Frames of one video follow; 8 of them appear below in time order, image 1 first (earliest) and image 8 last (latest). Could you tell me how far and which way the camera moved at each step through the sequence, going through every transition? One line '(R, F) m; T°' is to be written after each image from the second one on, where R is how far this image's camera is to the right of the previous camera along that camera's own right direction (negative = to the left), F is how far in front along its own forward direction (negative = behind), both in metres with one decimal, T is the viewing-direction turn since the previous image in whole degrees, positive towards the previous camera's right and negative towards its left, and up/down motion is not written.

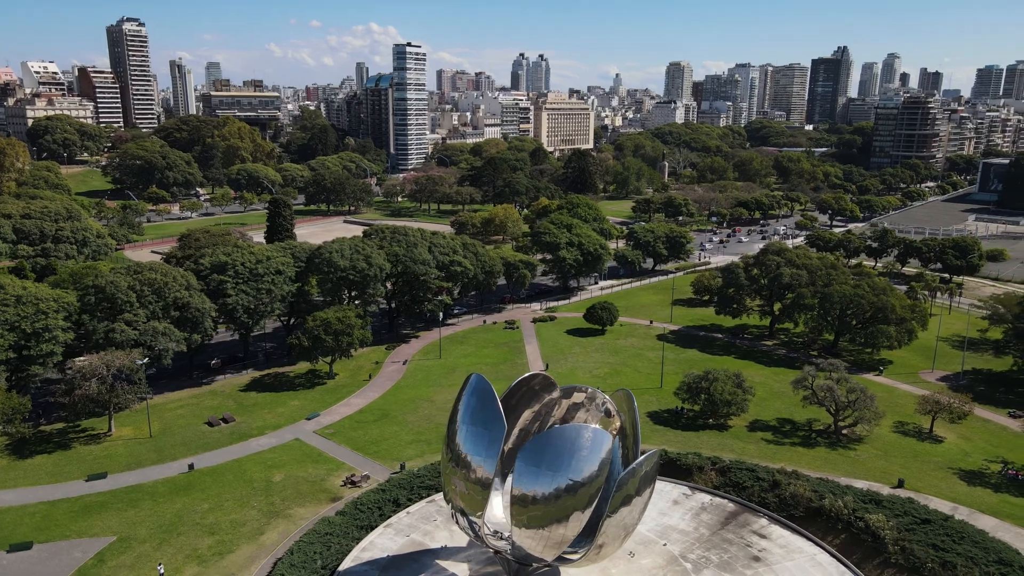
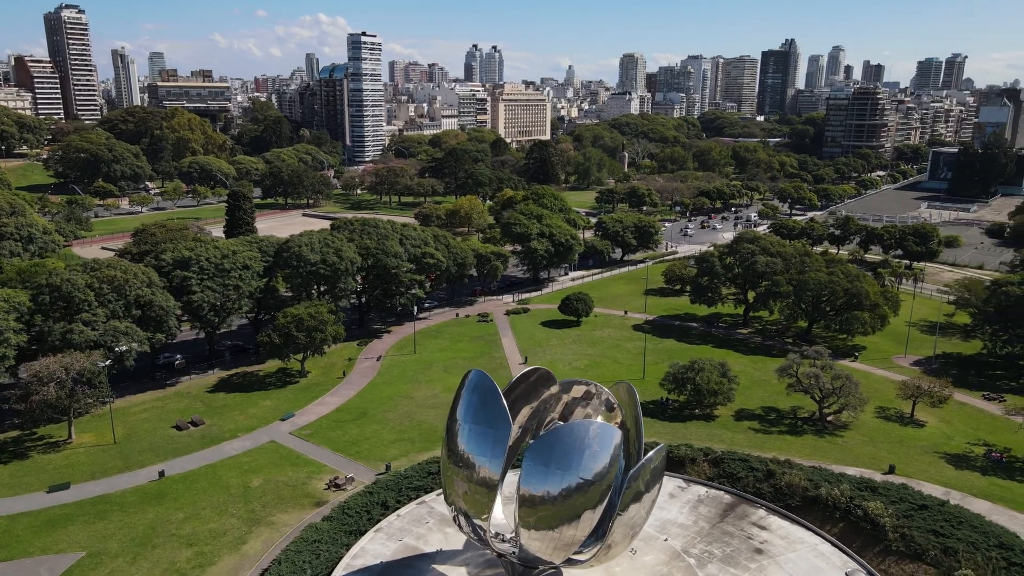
(-1.4, +1.1) m; +3°
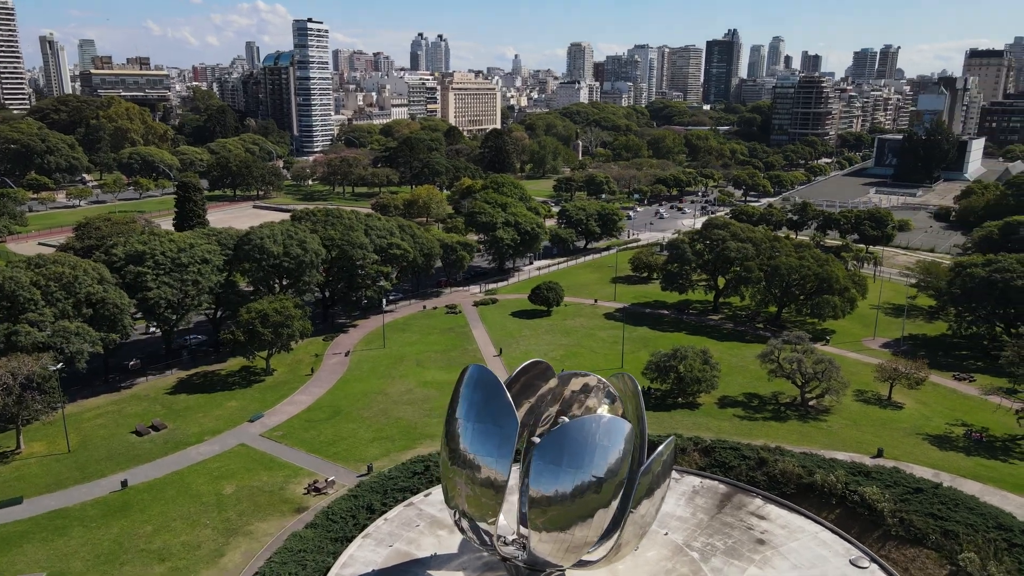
(-1.5, +1.3) m; +4°
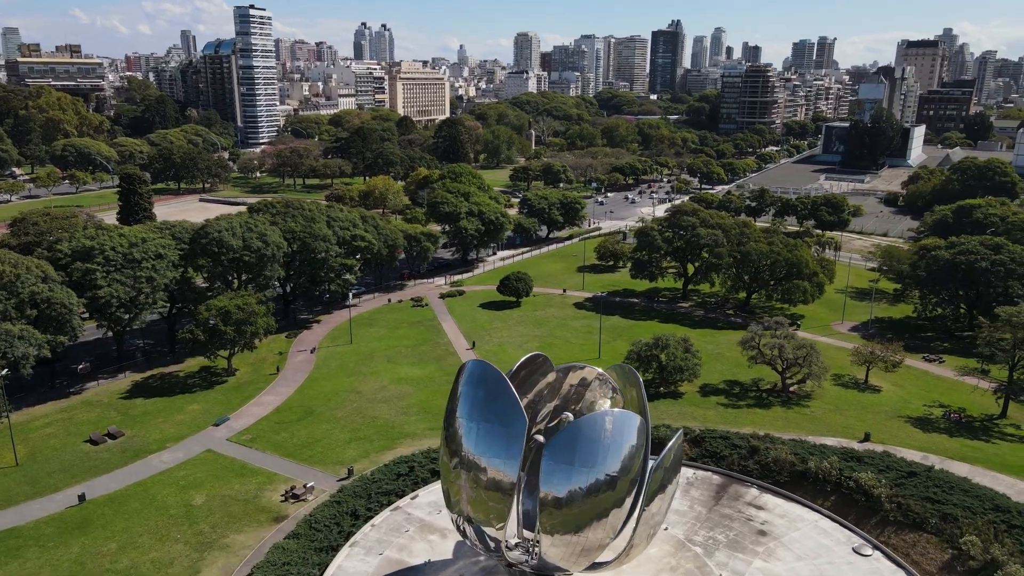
(-1.5, +1.4) m; +4°
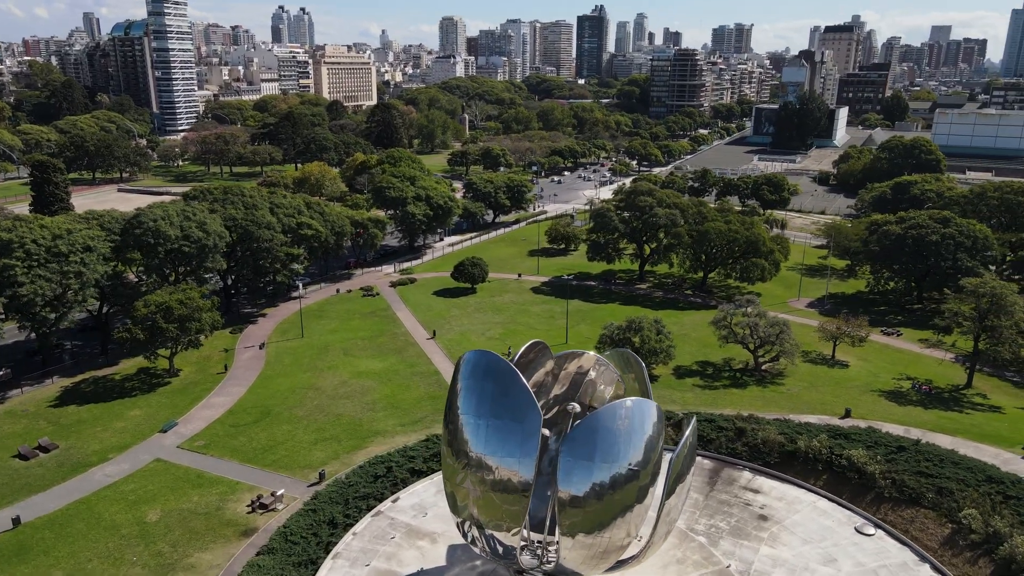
(-1.9, +1.9) m; +5°
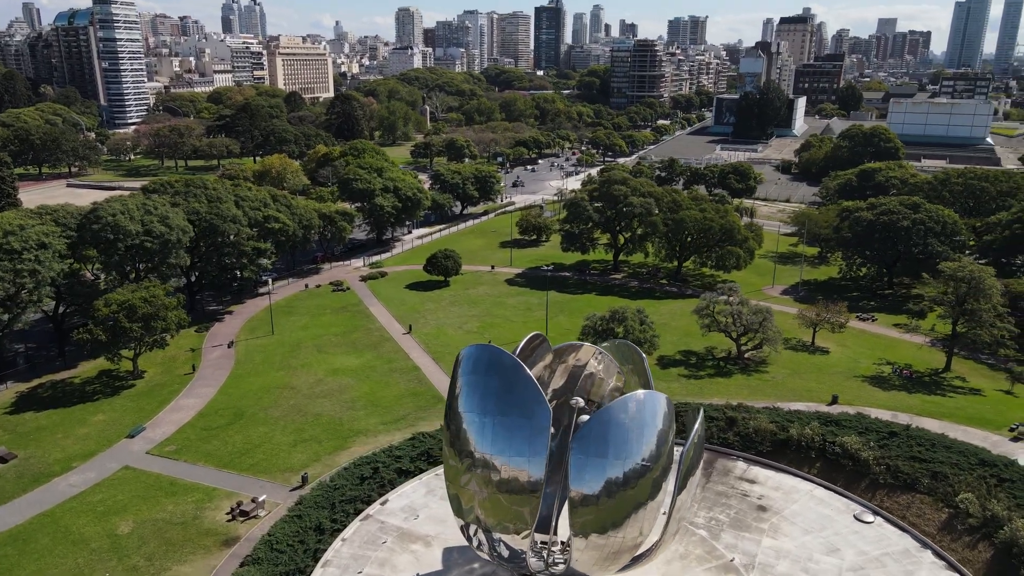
(-1.0, +1.0) m; +3°
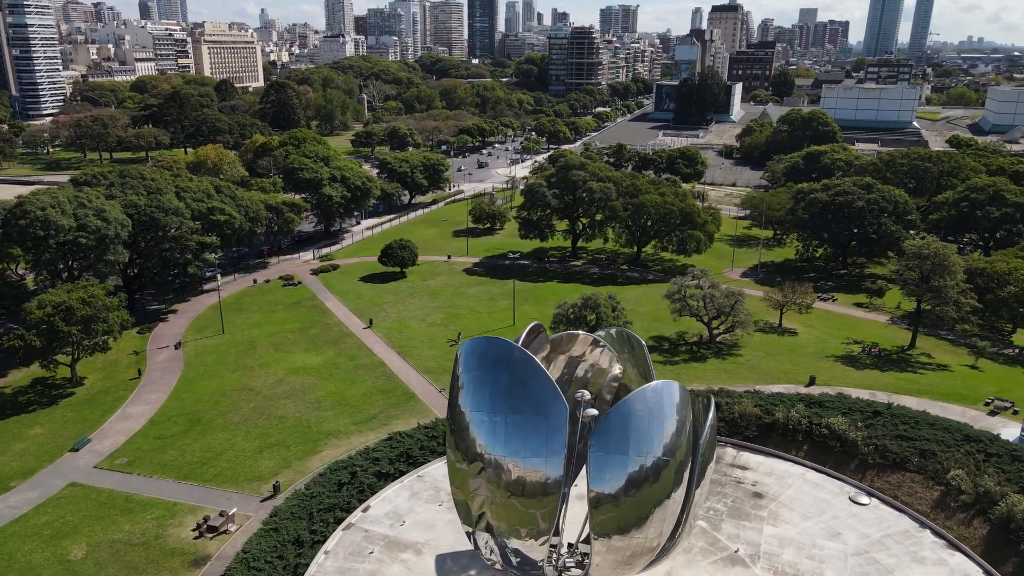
(-1.5, +1.4) m; +5°
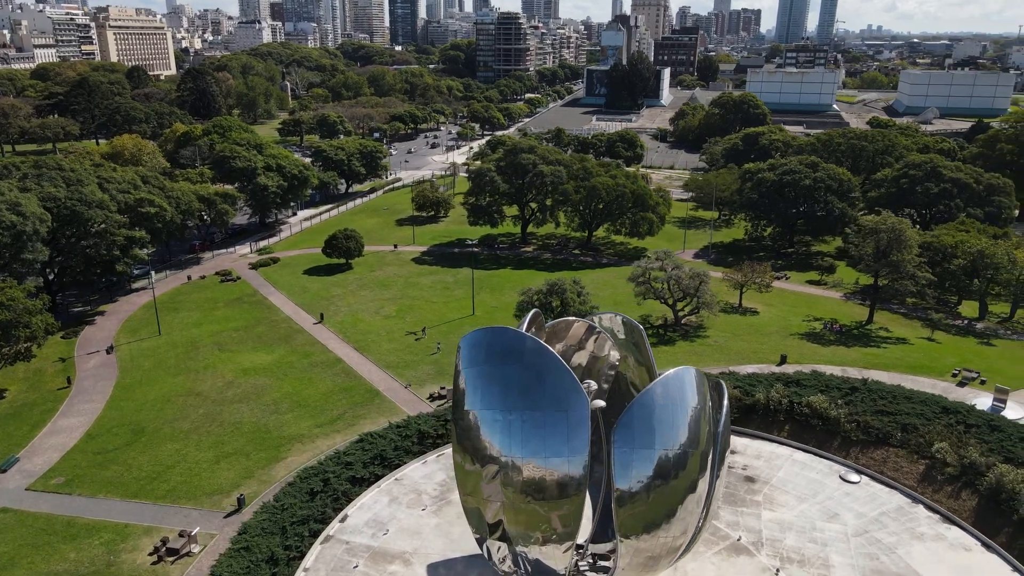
(-1.6, +1.5) m; +5°
